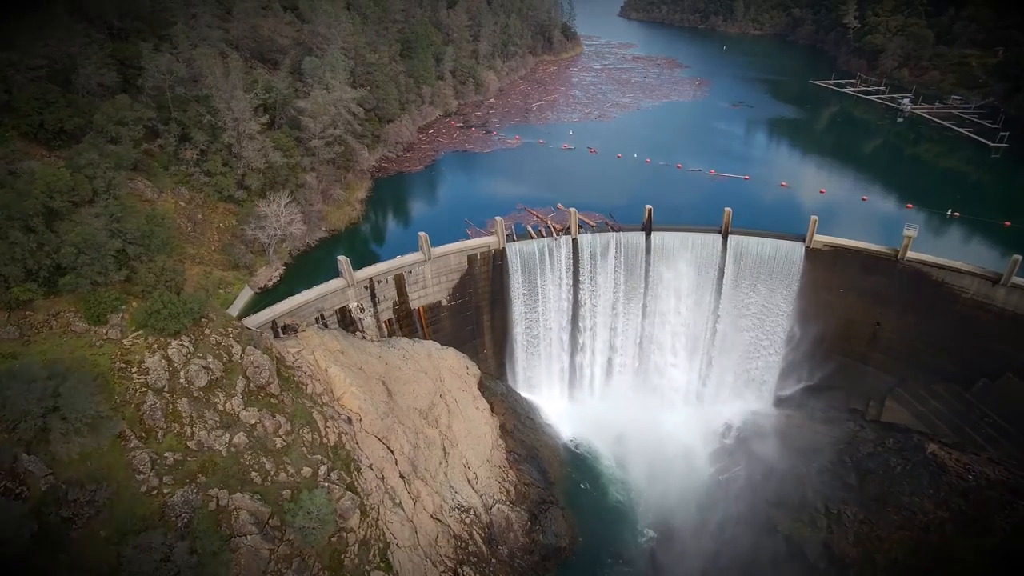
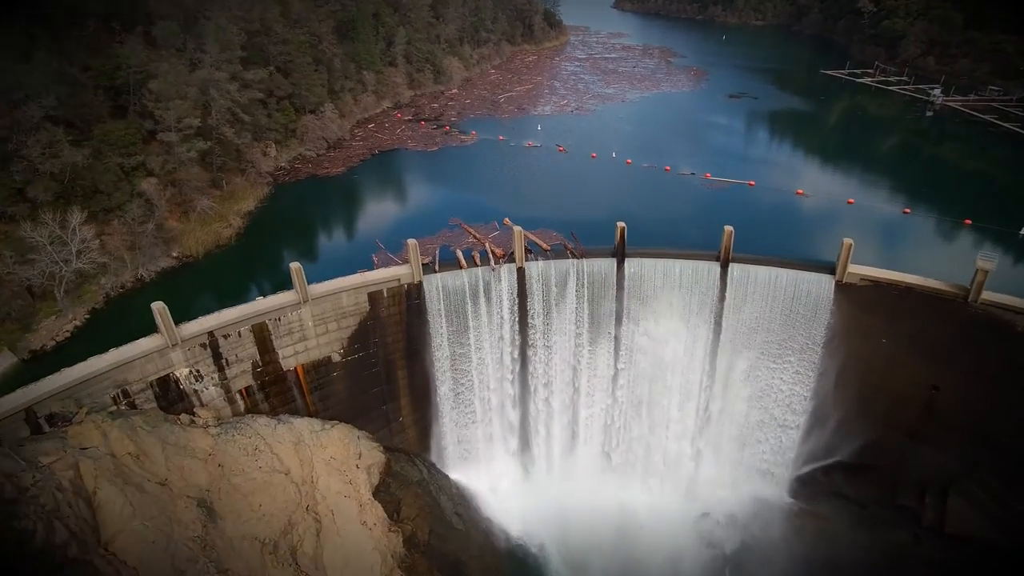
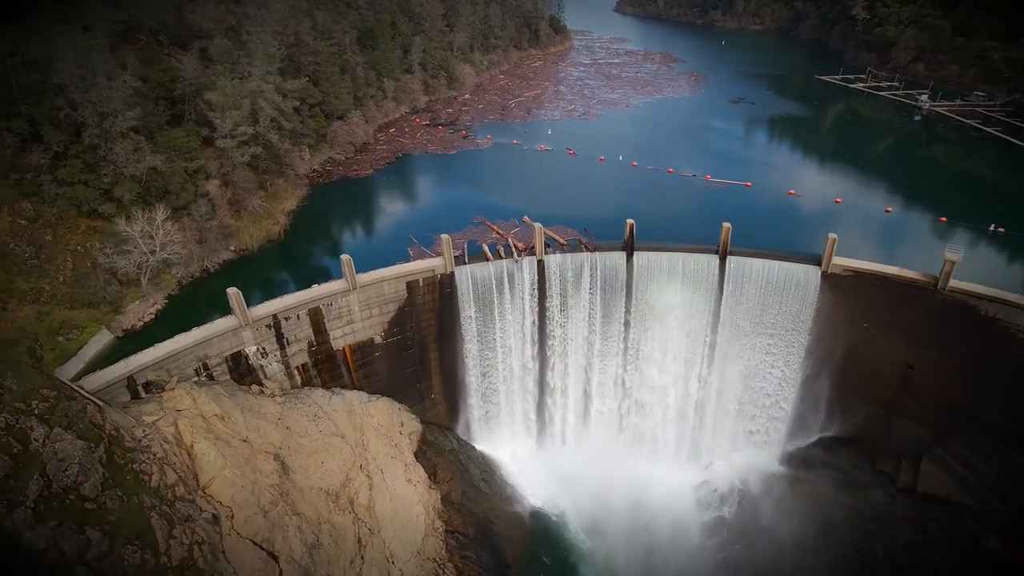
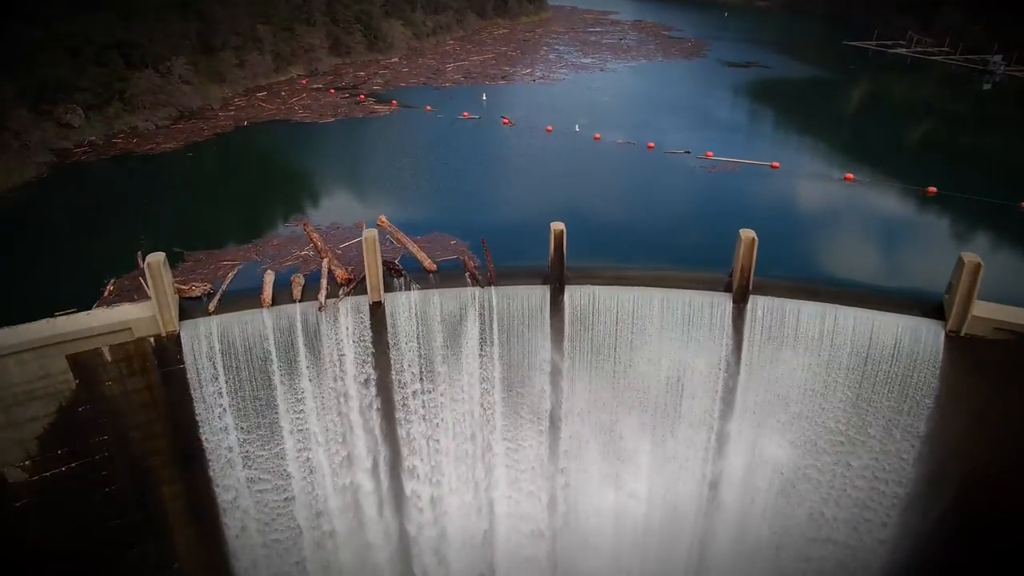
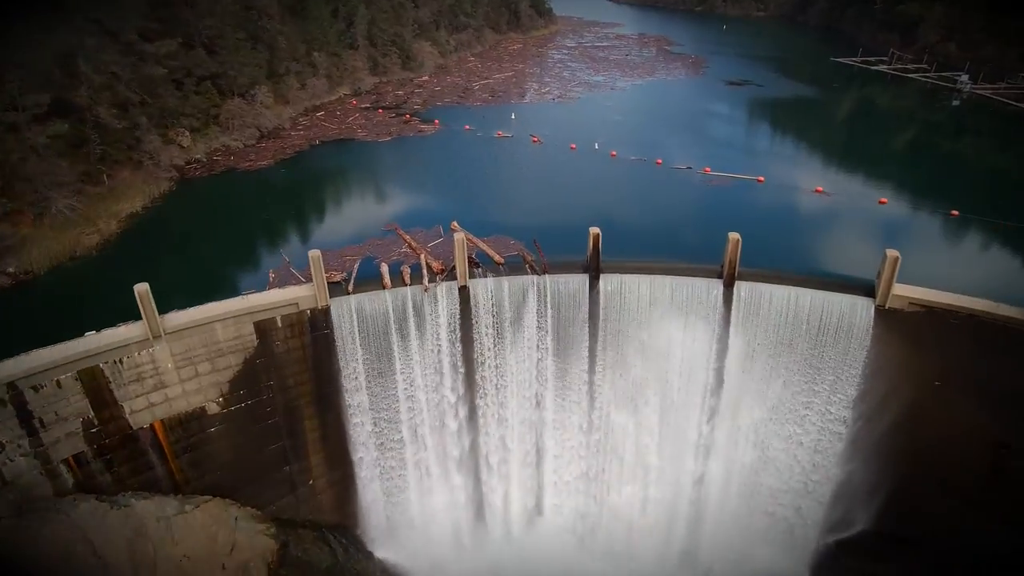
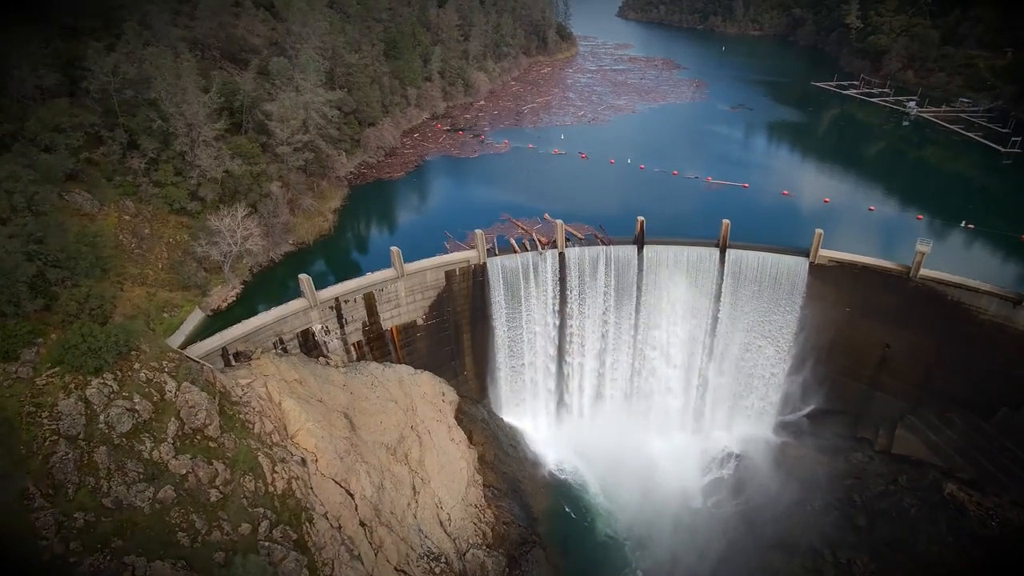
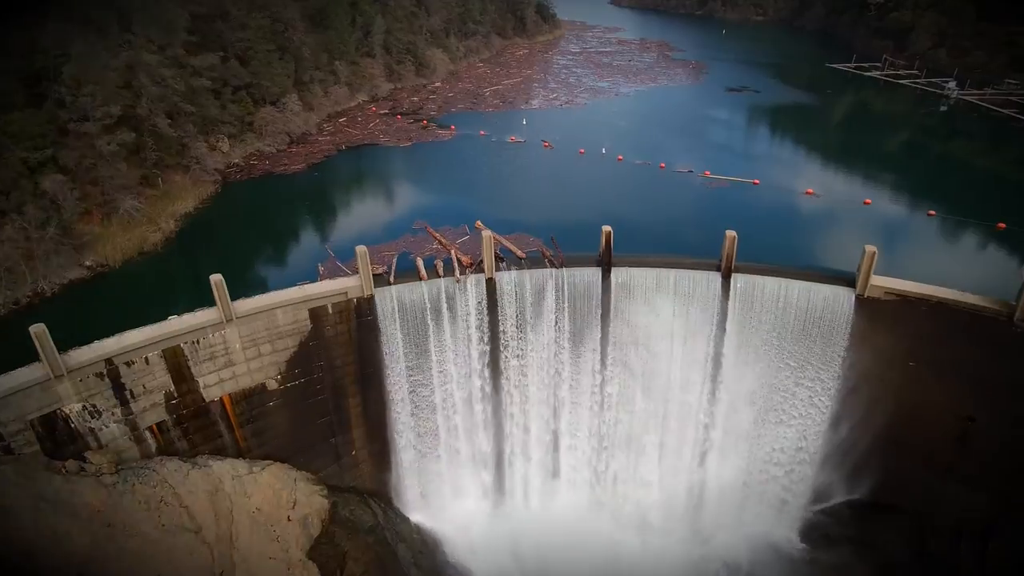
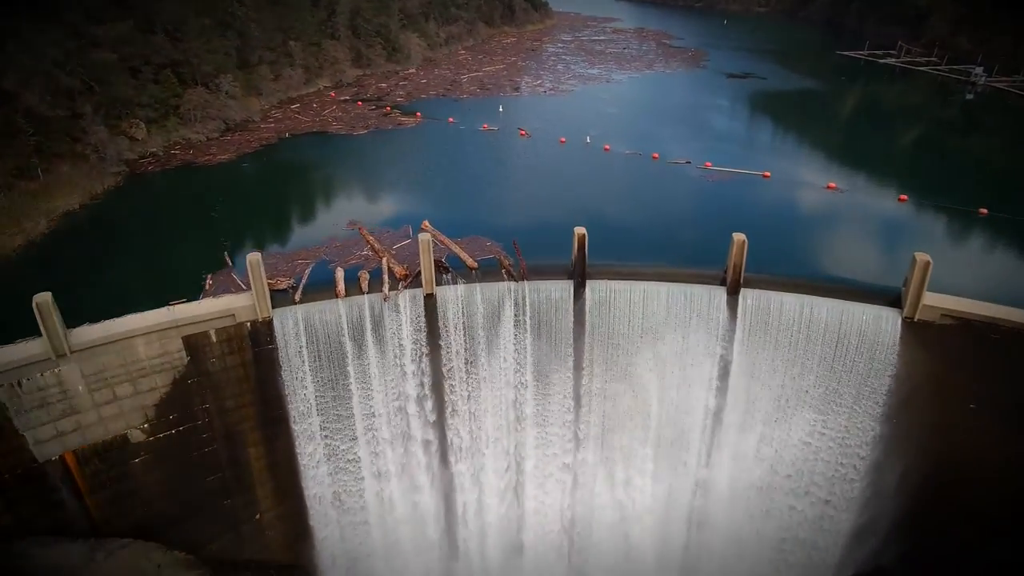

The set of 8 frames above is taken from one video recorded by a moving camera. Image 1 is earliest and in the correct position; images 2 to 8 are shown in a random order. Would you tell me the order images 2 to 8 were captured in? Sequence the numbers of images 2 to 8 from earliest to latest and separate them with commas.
6, 3, 2, 7, 5, 8, 4
